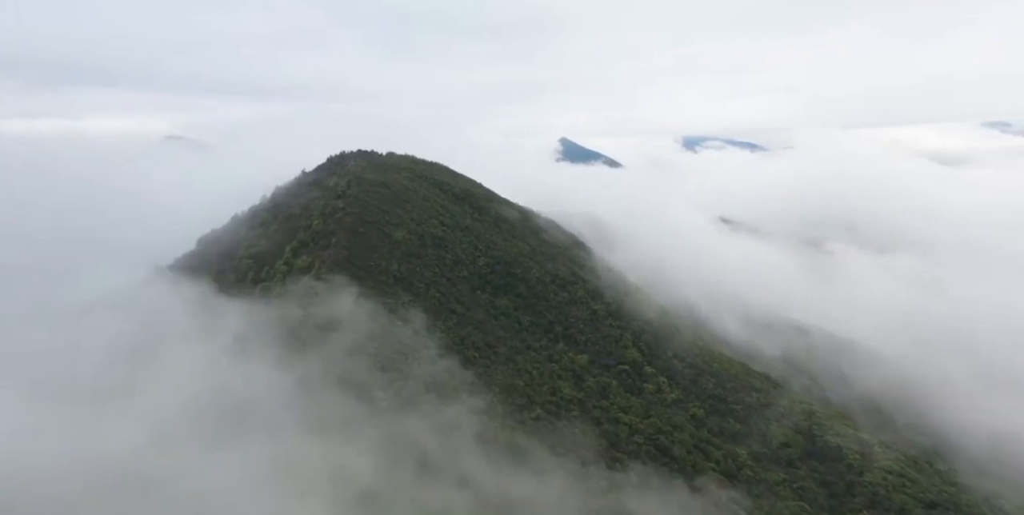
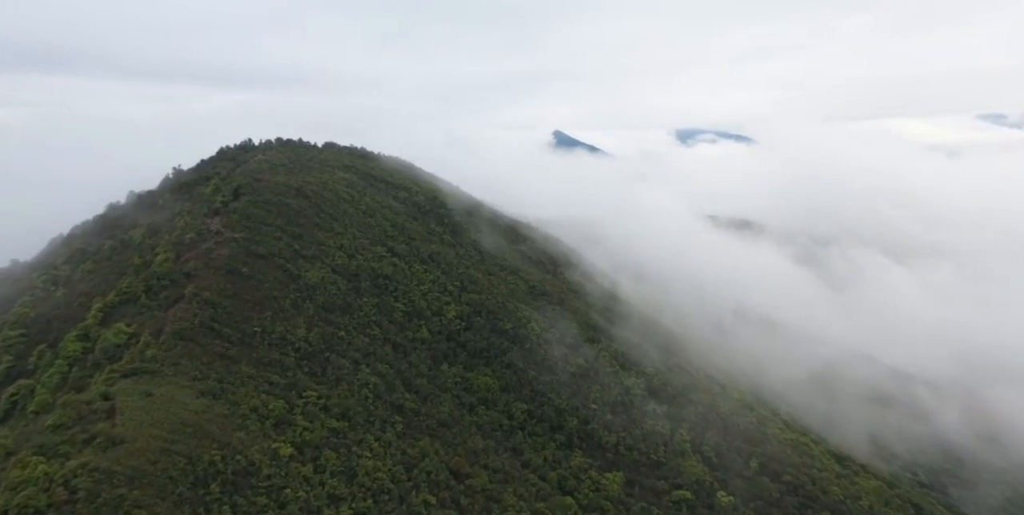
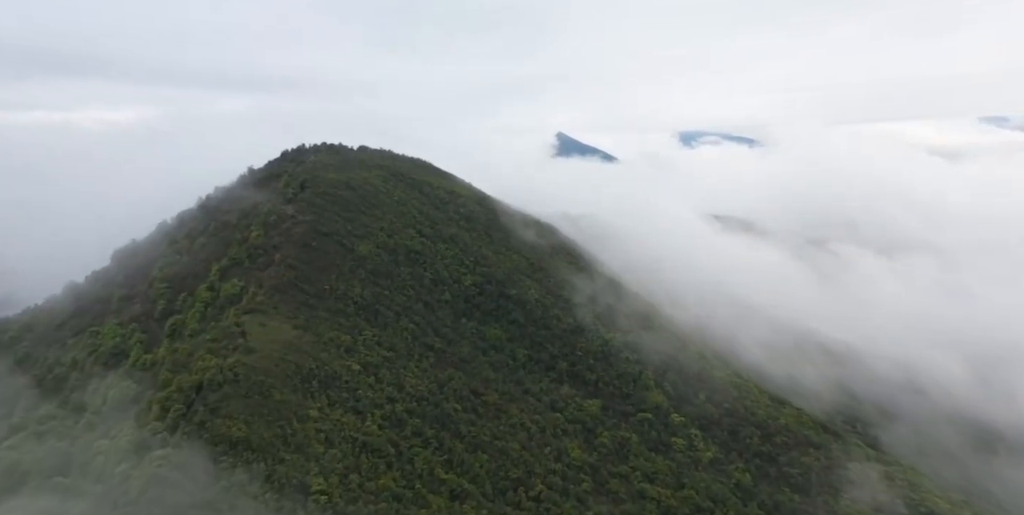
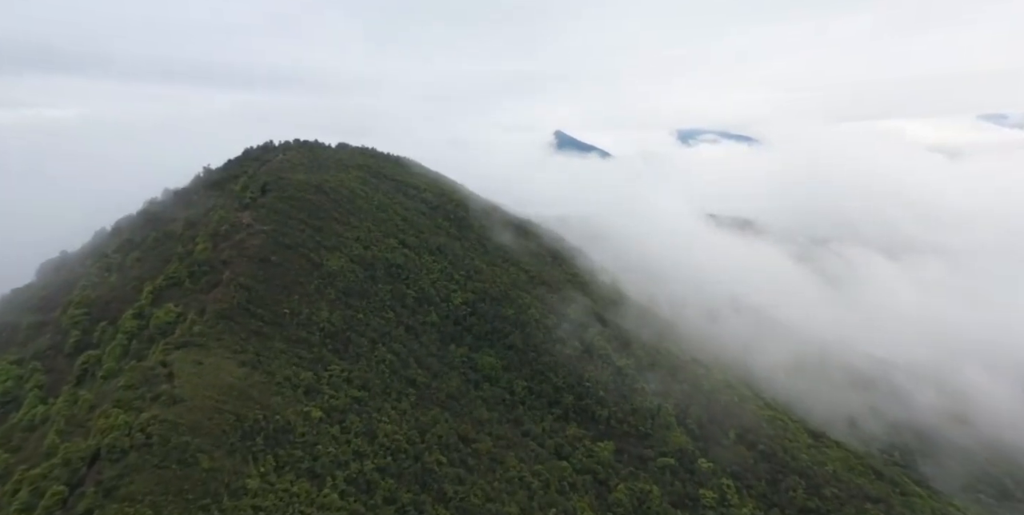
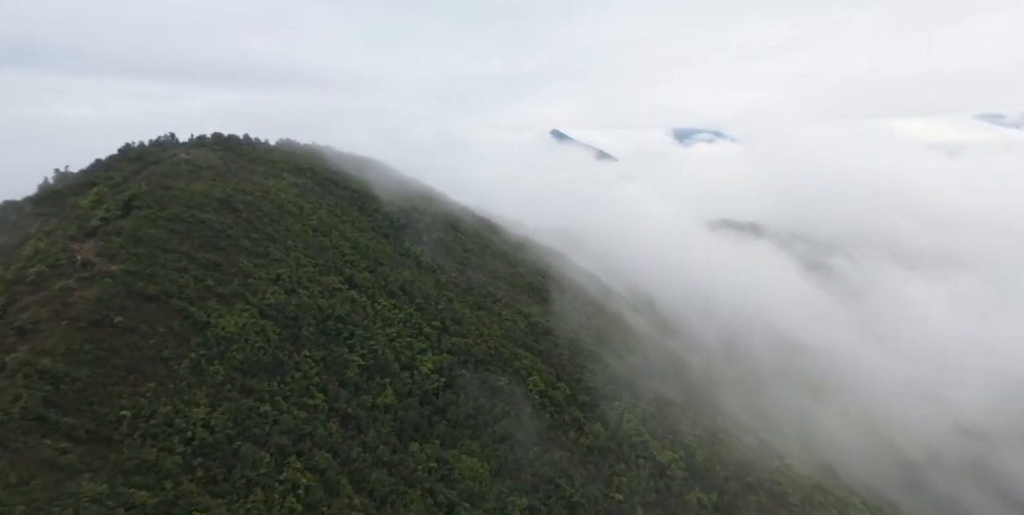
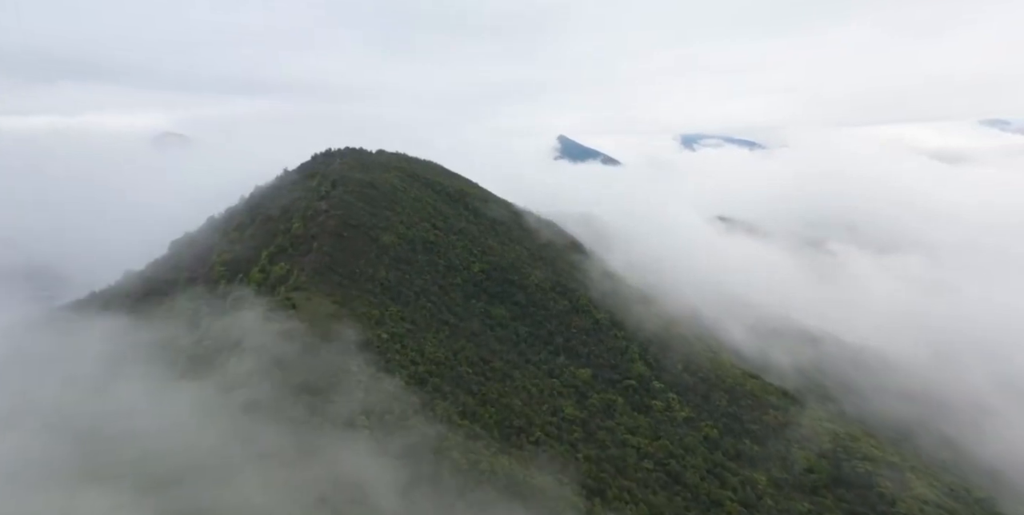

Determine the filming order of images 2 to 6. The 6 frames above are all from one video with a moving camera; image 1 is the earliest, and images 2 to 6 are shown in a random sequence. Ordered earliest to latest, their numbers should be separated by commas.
6, 3, 4, 2, 5
